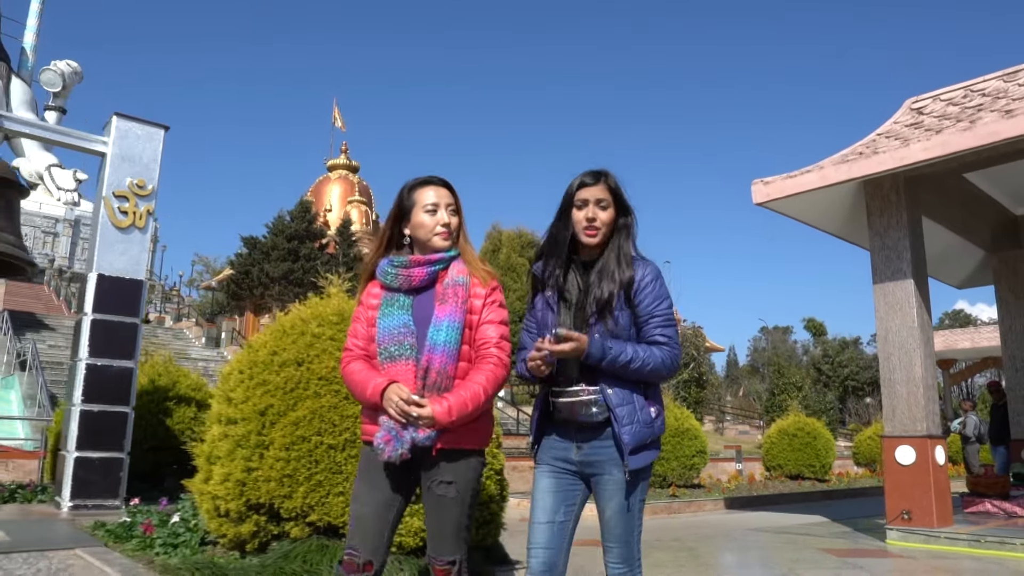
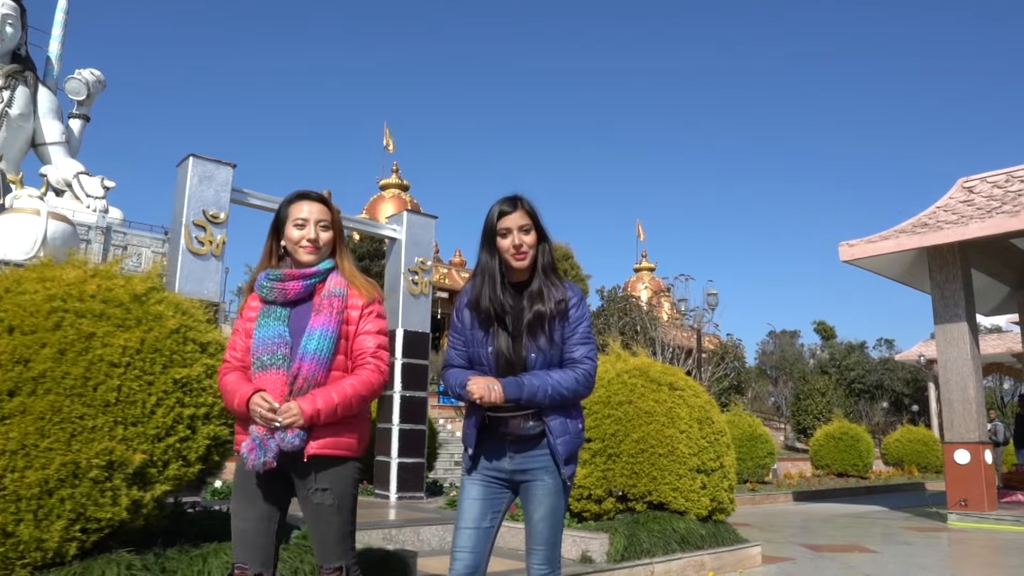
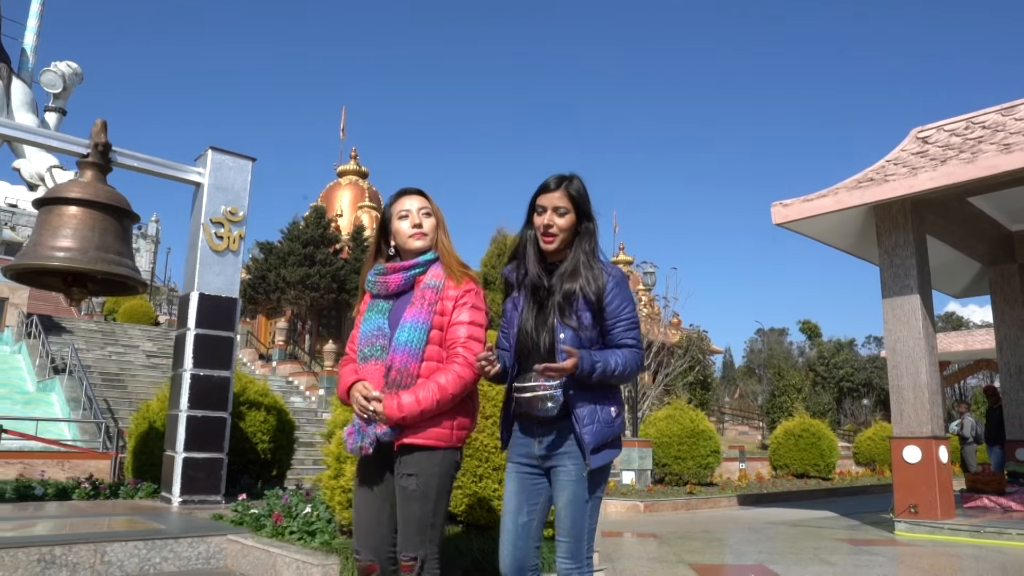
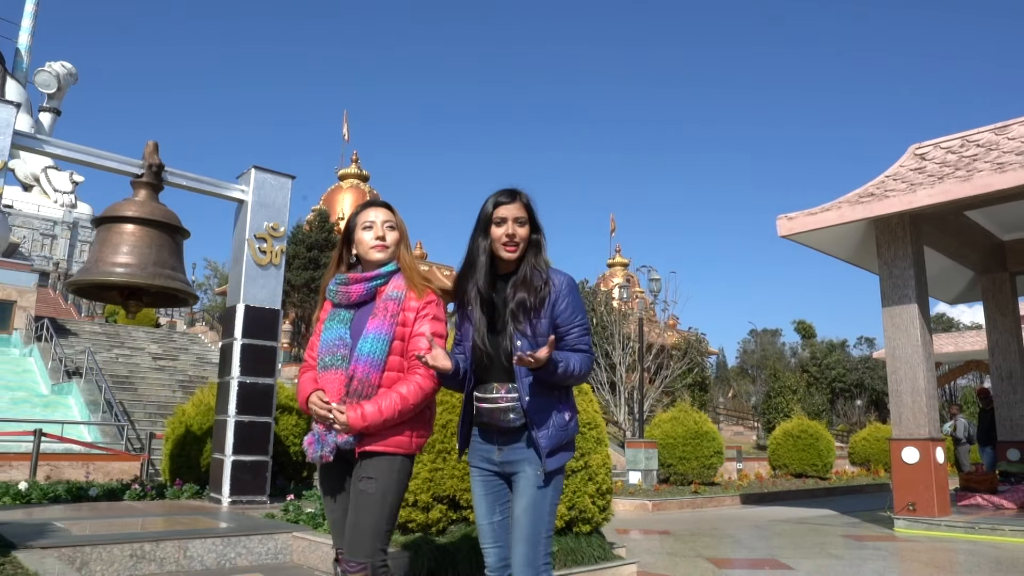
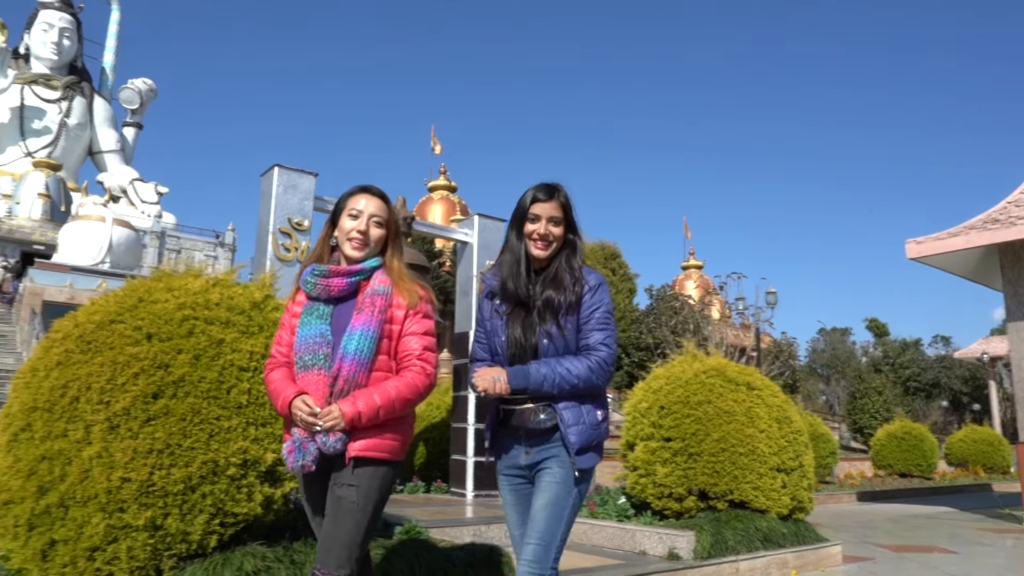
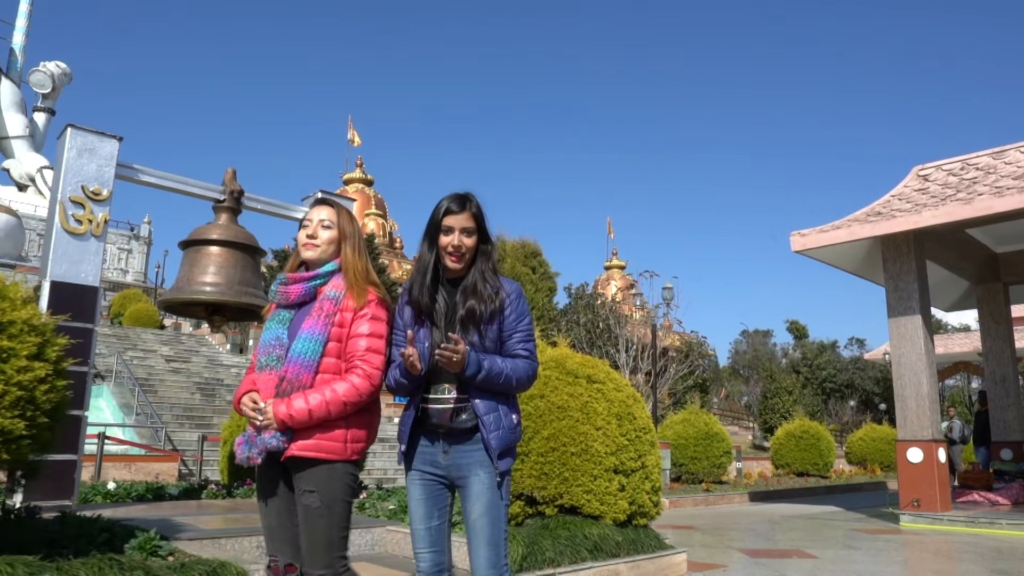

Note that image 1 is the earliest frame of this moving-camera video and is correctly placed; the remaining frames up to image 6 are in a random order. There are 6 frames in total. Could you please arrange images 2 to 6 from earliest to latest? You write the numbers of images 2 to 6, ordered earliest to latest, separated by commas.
3, 4, 6, 2, 5
